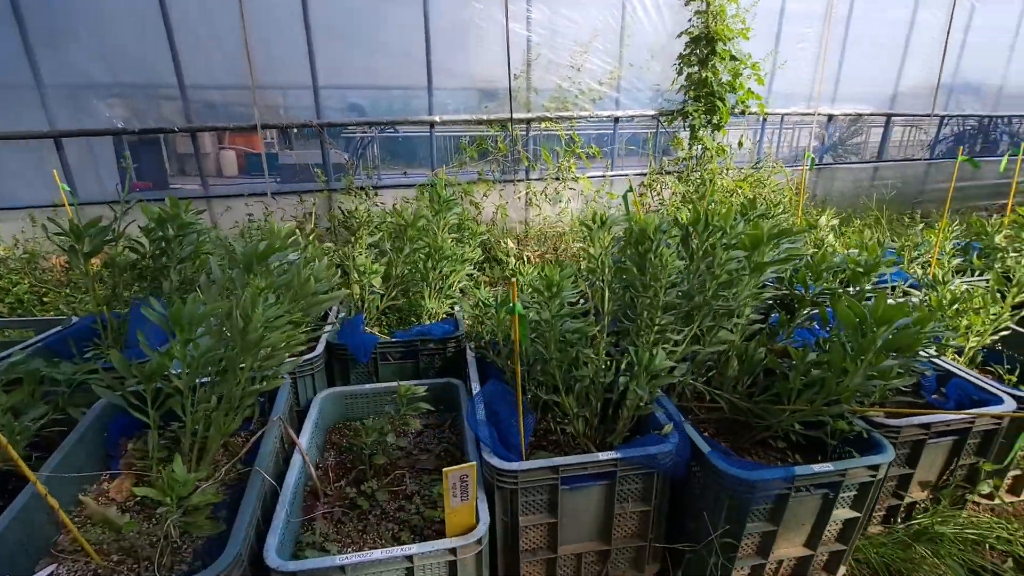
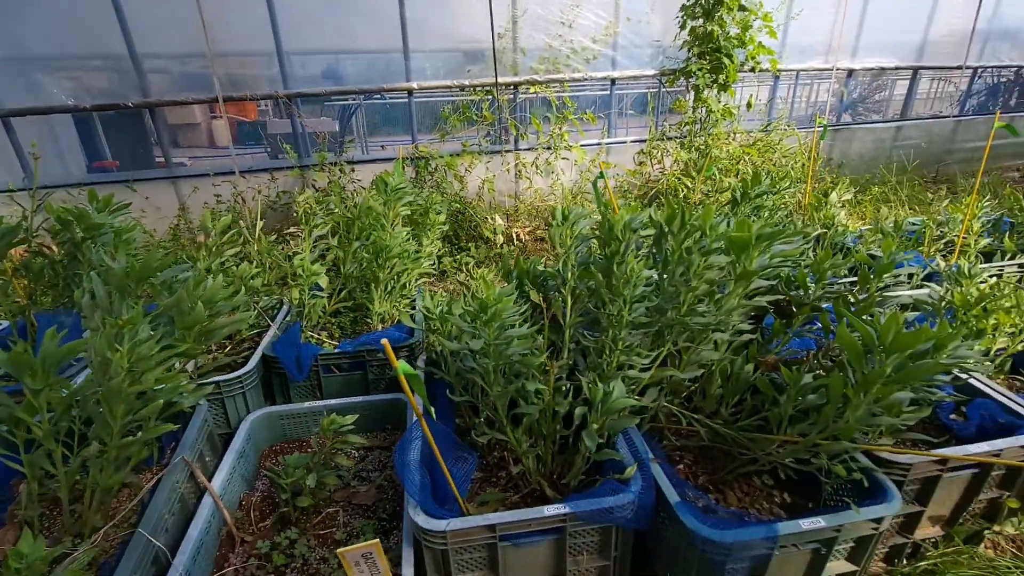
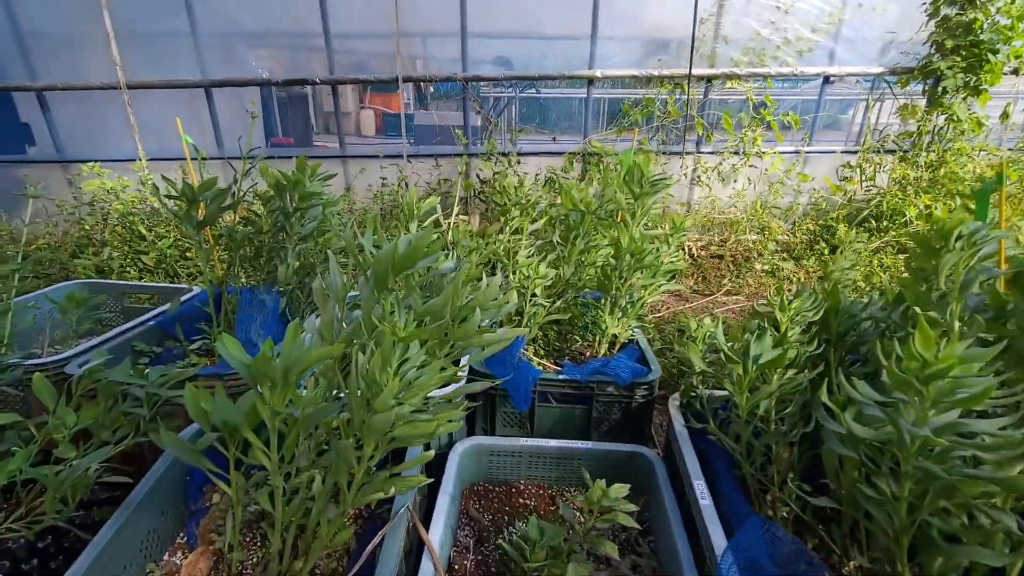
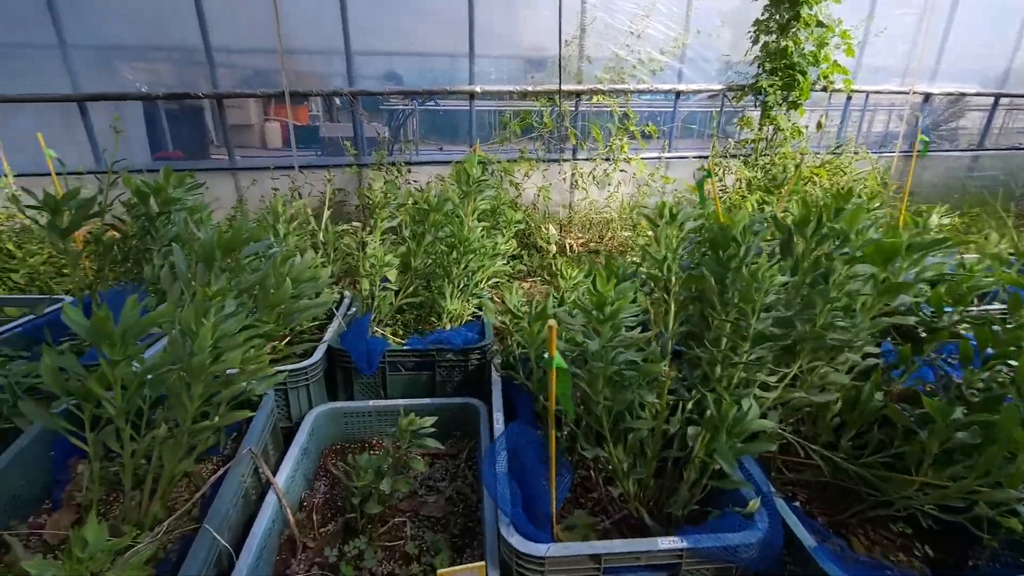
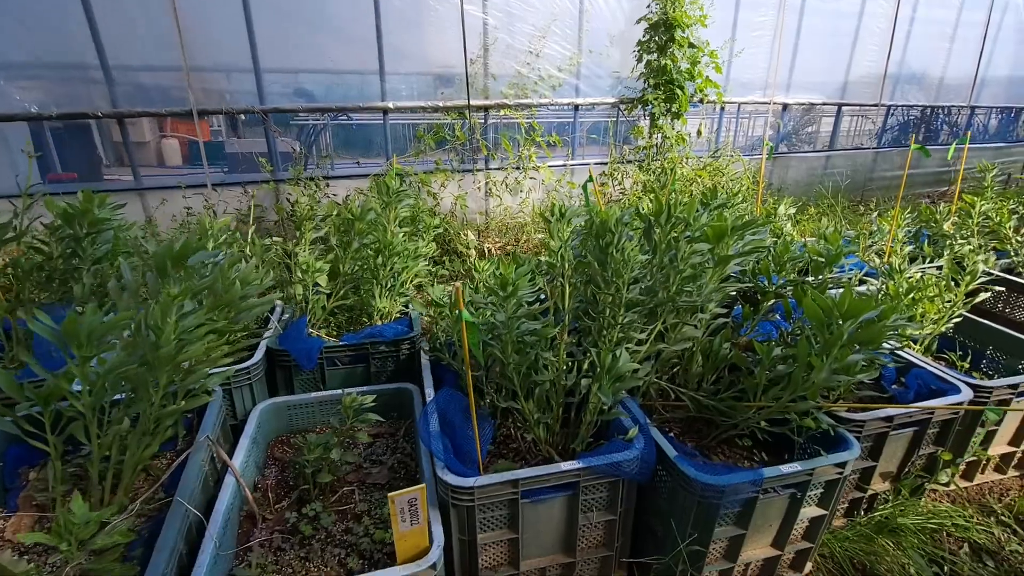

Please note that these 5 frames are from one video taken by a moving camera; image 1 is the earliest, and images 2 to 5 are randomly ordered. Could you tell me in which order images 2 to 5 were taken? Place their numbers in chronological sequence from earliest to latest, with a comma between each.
5, 4, 3, 2
